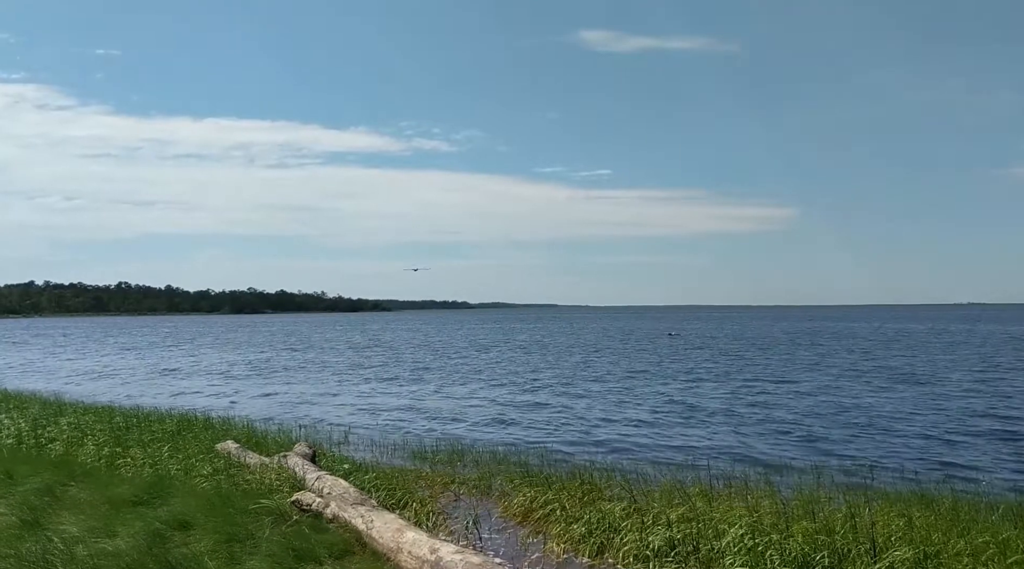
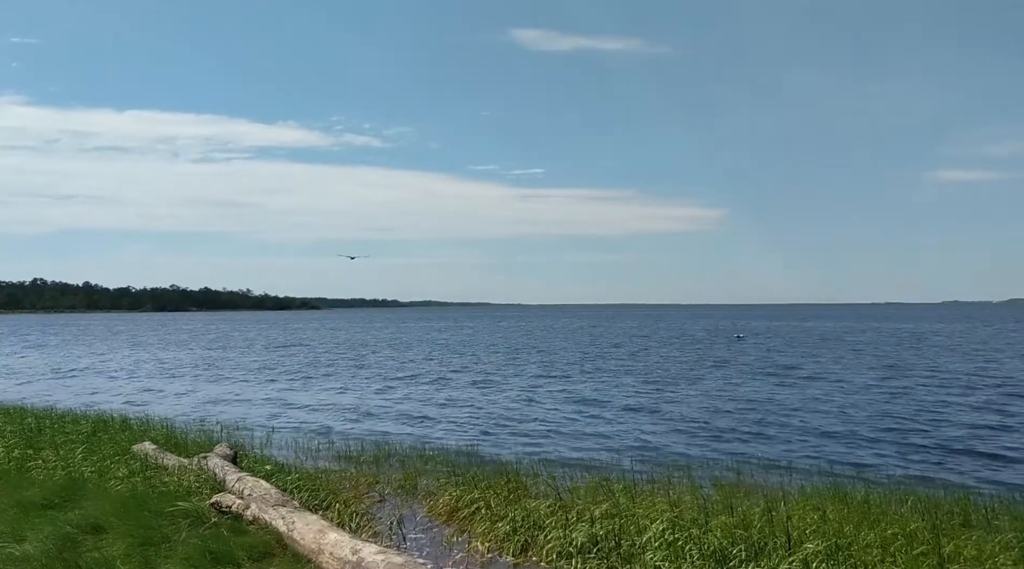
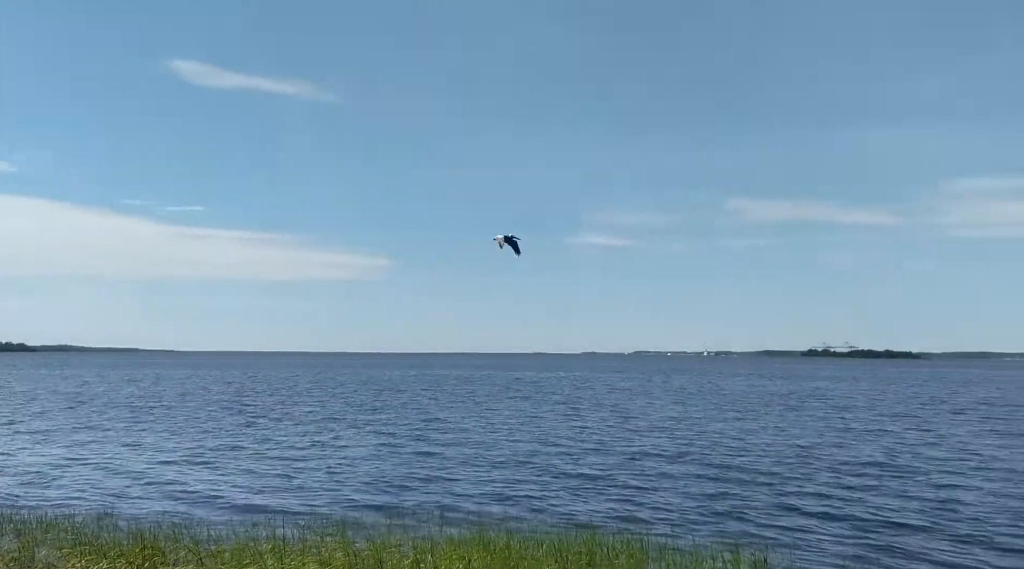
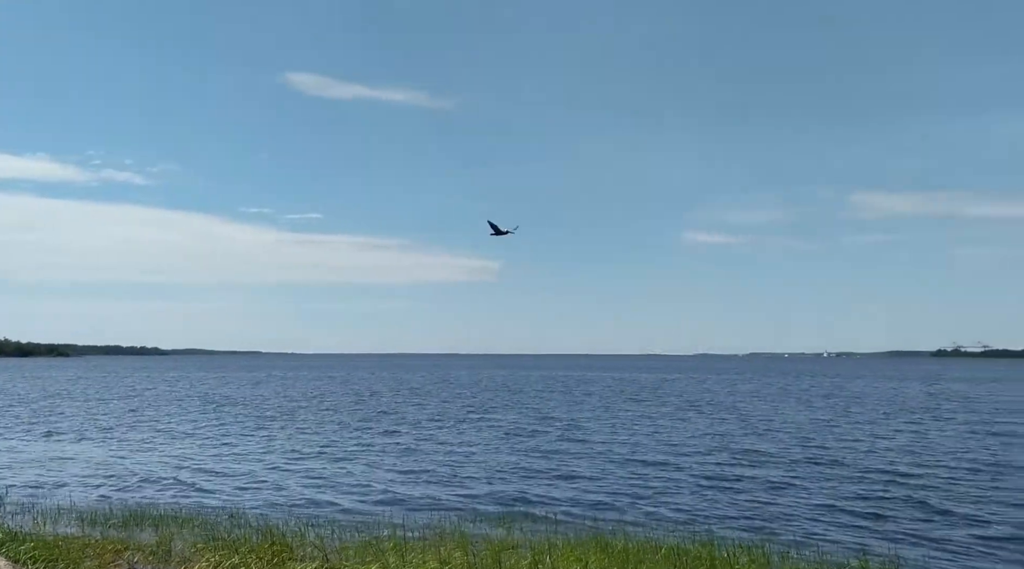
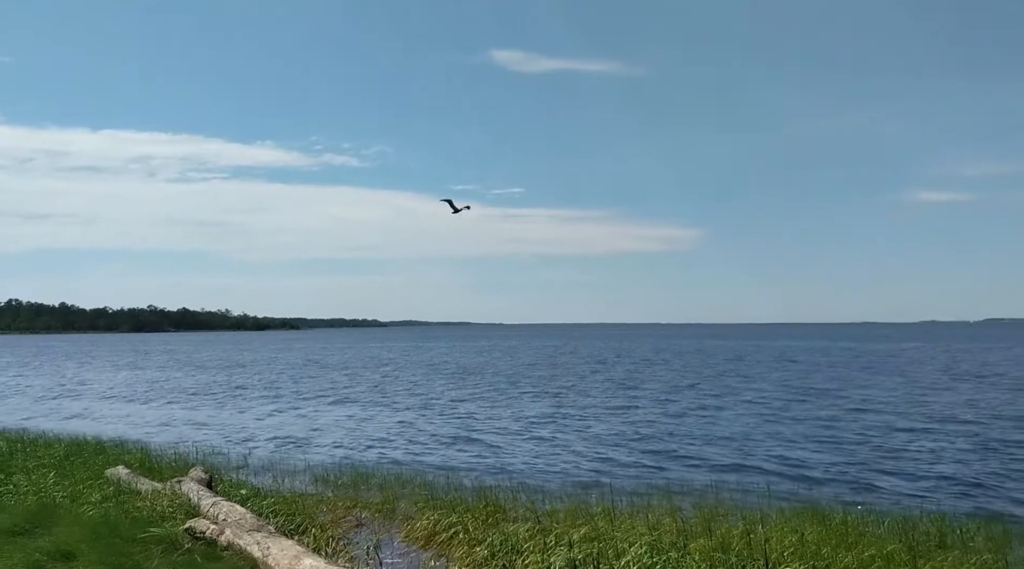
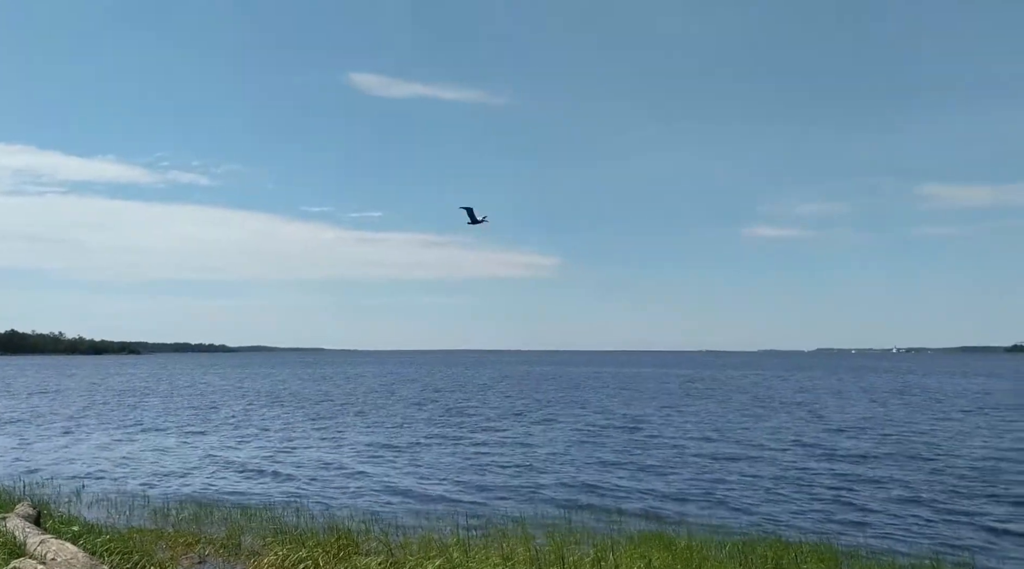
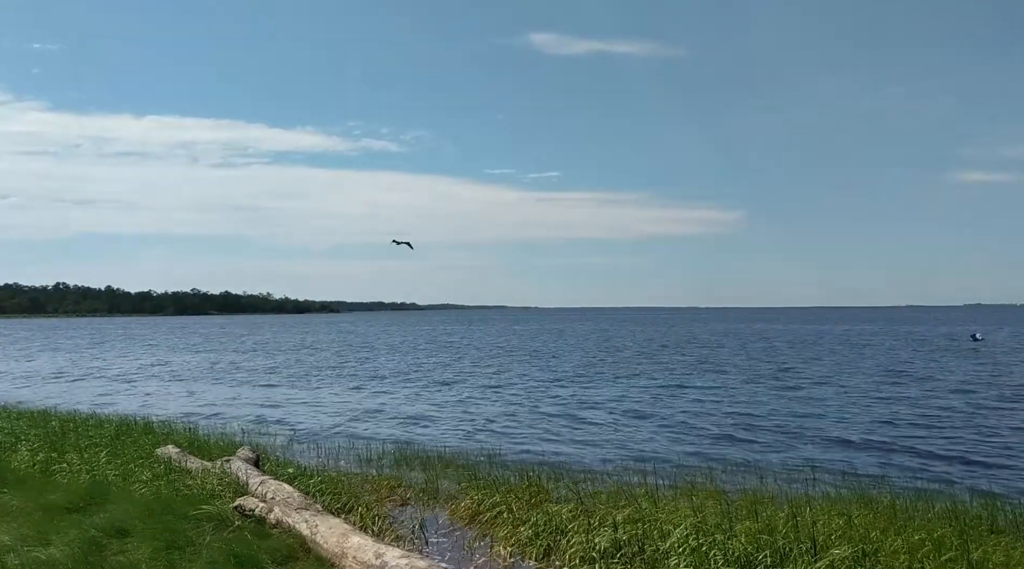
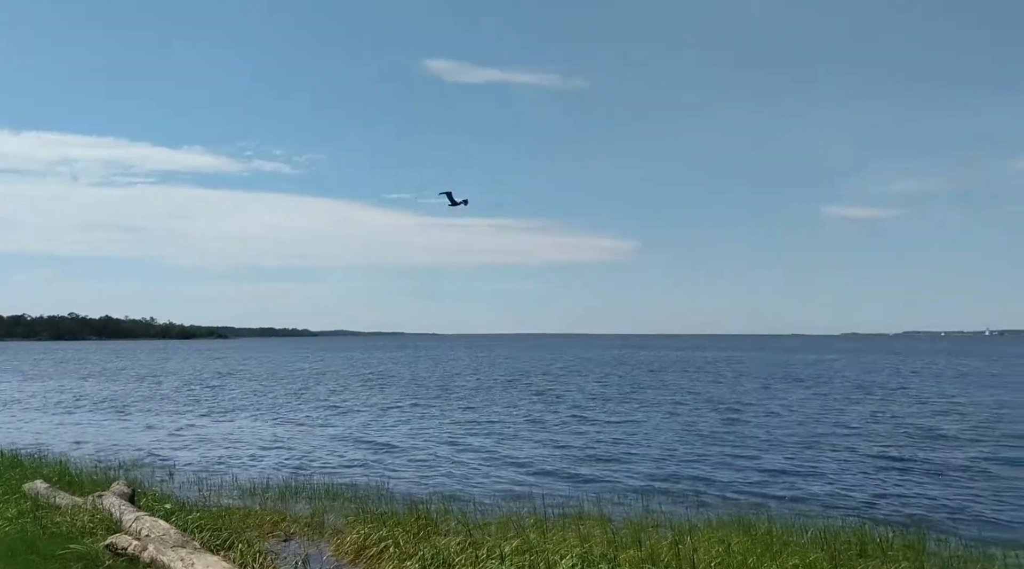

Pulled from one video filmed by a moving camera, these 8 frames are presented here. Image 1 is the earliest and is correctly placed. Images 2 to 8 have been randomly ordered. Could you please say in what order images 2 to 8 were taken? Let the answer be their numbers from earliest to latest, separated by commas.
2, 7, 5, 8, 6, 4, 3
